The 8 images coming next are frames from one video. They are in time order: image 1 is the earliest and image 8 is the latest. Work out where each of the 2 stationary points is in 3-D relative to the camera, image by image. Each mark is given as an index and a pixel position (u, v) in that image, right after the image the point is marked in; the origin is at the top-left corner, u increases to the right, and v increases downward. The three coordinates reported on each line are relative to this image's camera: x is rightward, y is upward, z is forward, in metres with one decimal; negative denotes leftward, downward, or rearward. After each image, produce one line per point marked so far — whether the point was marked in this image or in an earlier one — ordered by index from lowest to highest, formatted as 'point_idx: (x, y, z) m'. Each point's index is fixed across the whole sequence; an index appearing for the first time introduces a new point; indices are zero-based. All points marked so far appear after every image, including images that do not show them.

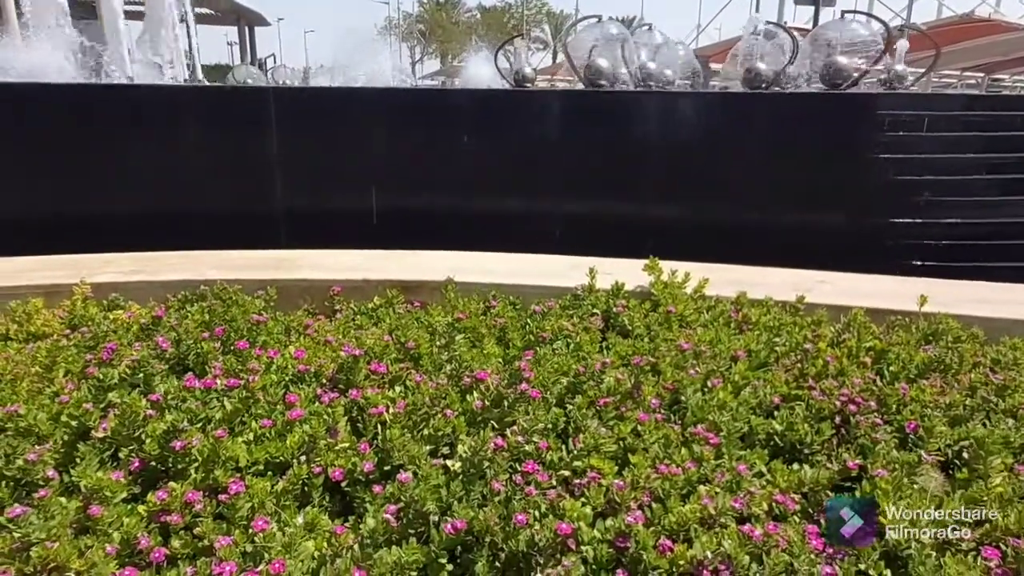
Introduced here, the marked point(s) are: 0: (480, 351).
0: (-0.1, -0.2, +2.6) m
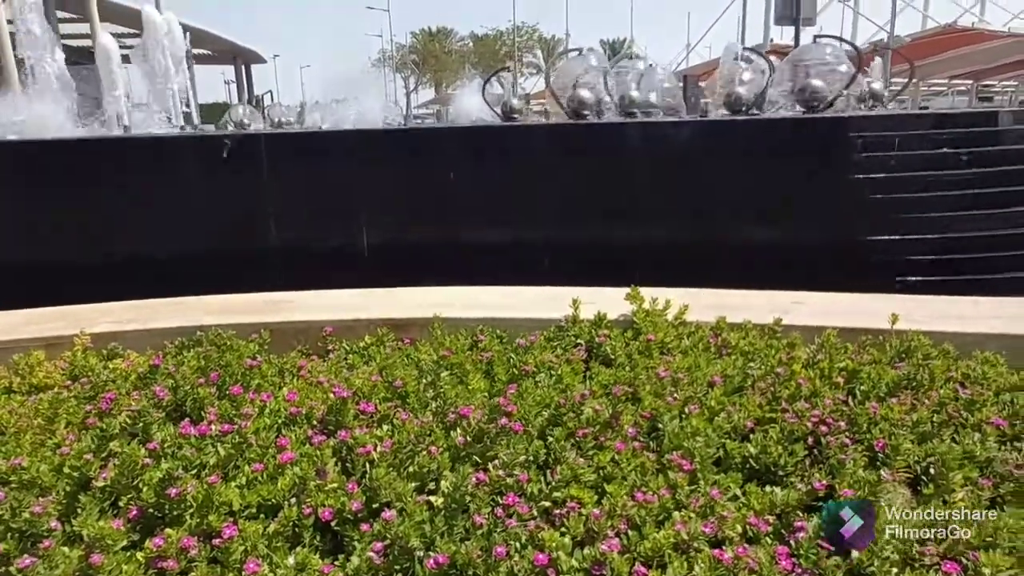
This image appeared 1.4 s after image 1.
0: (-0.2, -0.4, +2.7) m
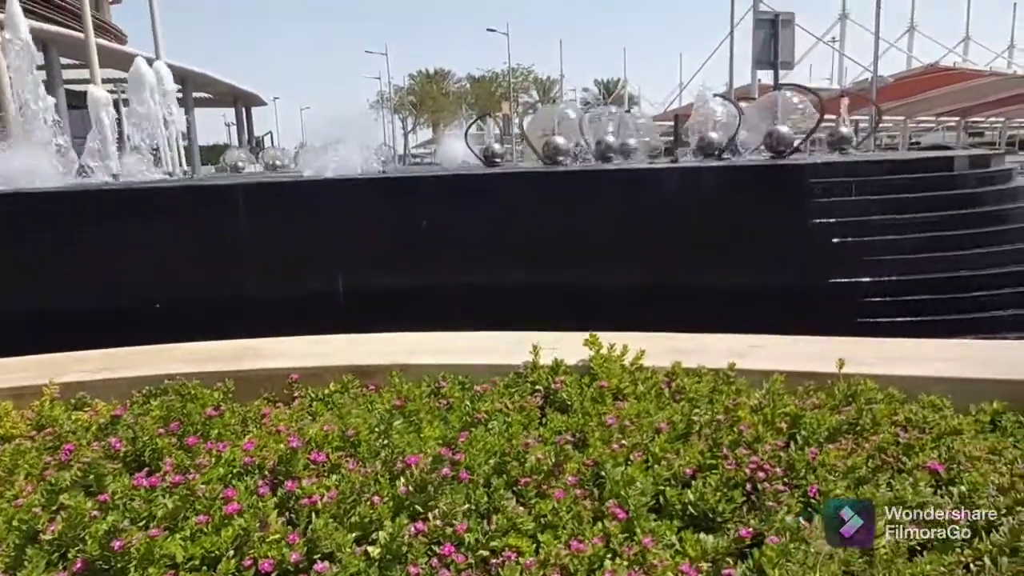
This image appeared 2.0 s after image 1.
0: (-0.4, -0.6, +2.7) m
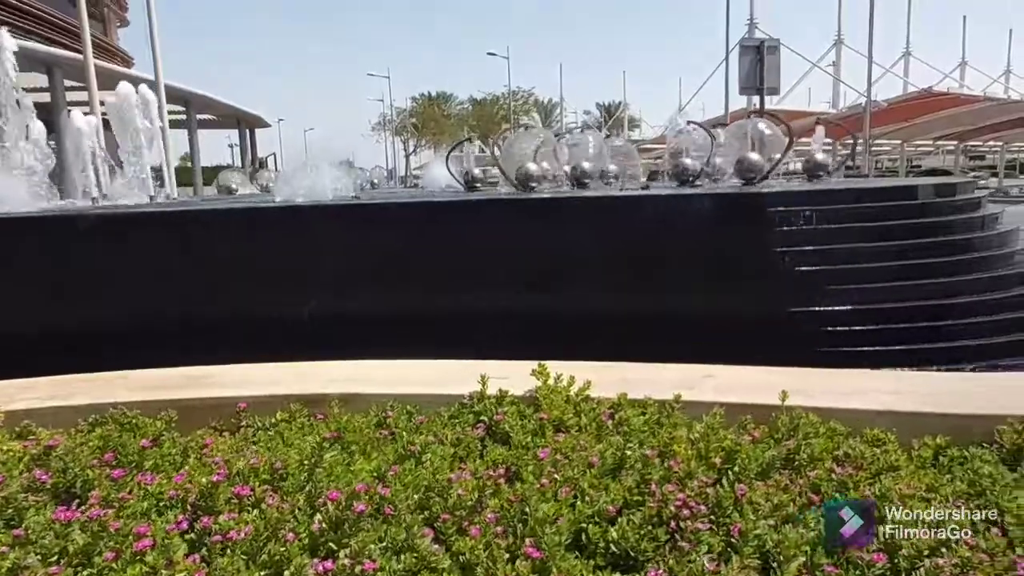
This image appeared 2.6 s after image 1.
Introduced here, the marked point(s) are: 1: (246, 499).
0: (-0.7, -0.7, +2.7) m
1: (-1.0, -0.8, +2.5) m
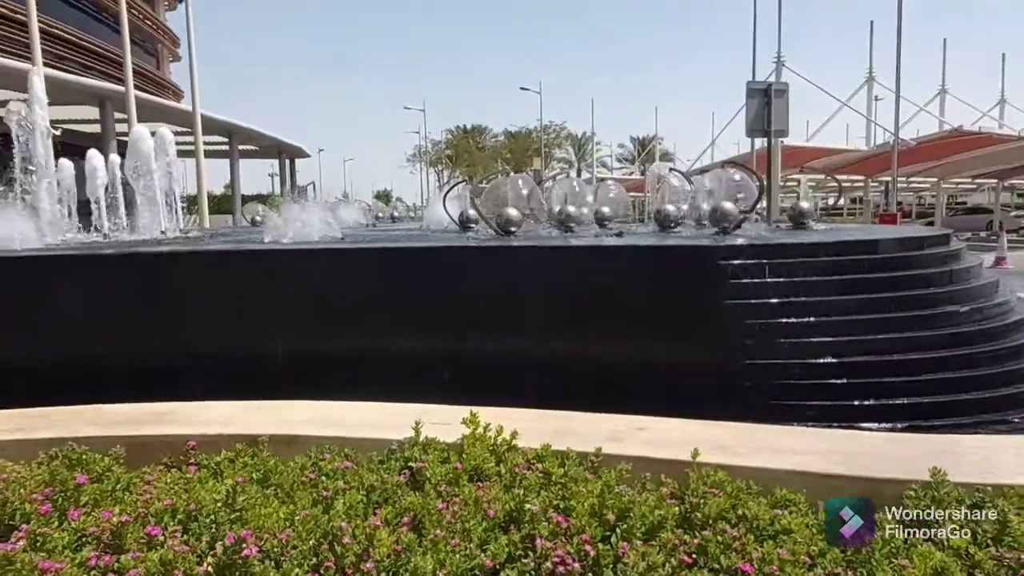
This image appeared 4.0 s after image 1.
0: (-1.1, -0.9, +2.8) m
1: (-1.4, -1.0, +2.7) m
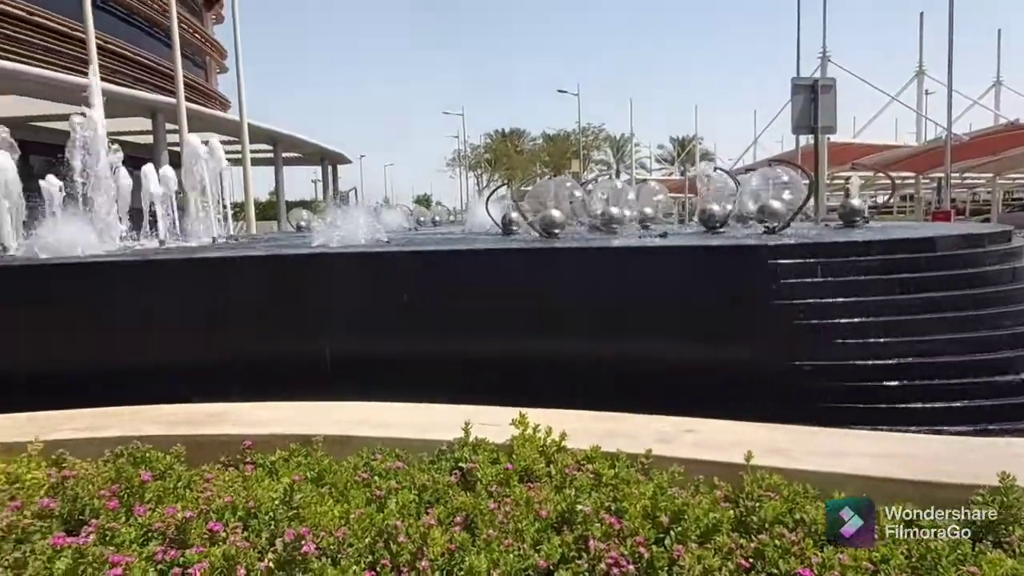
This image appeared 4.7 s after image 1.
0: (-0.8, -0.9, +2.9) m
1: (-1.2, -1.0, +2.7) m
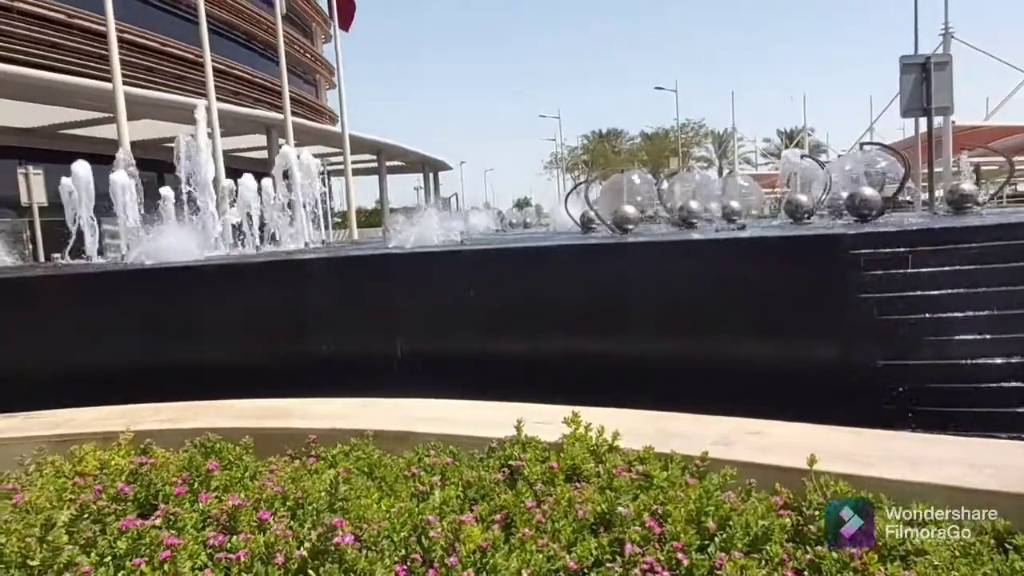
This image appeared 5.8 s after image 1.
0: (-0.7, -0.9, +2.9) m
1: (-1.0, -1.0, +2.8) m
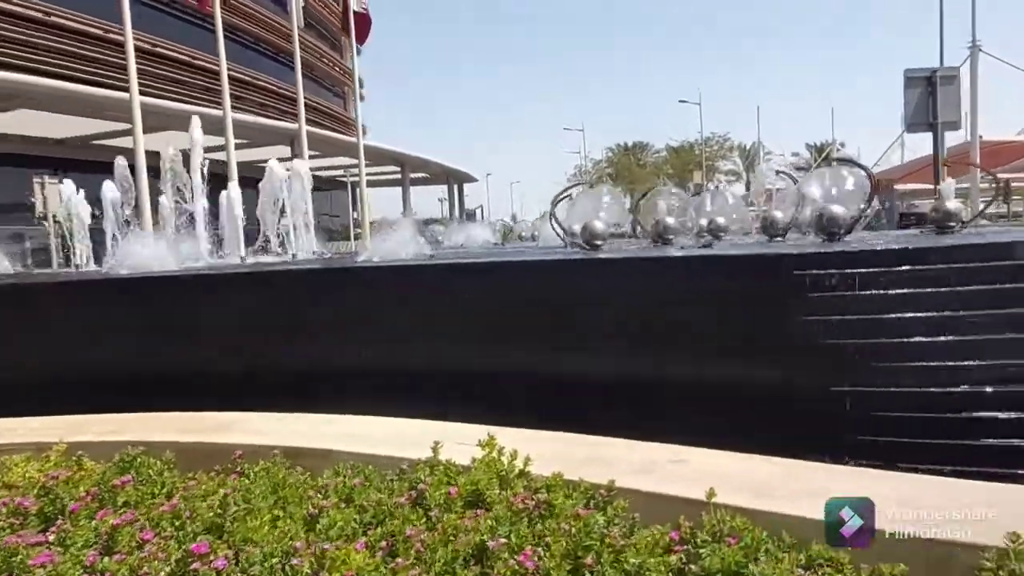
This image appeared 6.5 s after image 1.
0: (-1.1, -1.0, +2.9) m
1: (-1.5, -1.0, +2.8) m
